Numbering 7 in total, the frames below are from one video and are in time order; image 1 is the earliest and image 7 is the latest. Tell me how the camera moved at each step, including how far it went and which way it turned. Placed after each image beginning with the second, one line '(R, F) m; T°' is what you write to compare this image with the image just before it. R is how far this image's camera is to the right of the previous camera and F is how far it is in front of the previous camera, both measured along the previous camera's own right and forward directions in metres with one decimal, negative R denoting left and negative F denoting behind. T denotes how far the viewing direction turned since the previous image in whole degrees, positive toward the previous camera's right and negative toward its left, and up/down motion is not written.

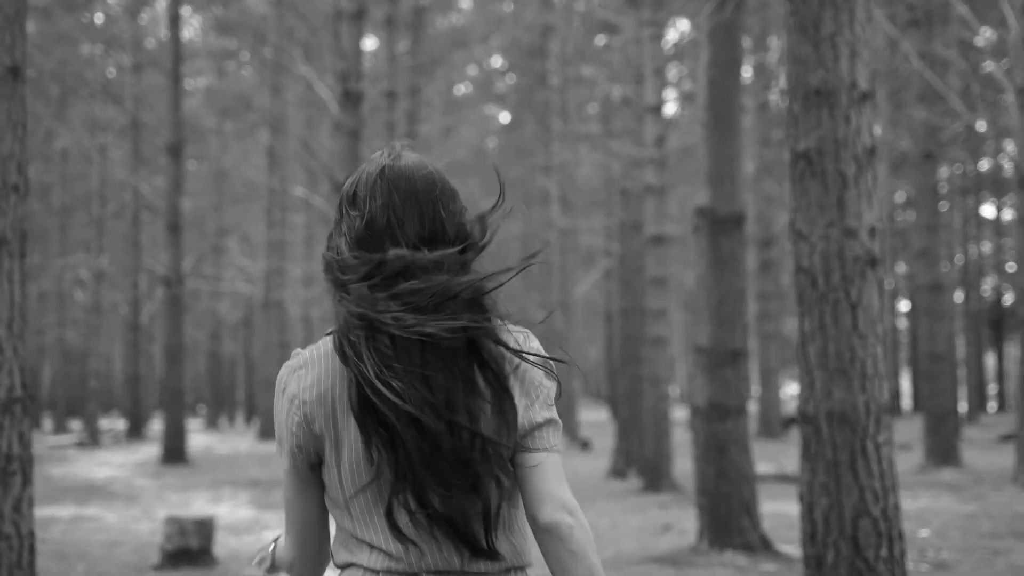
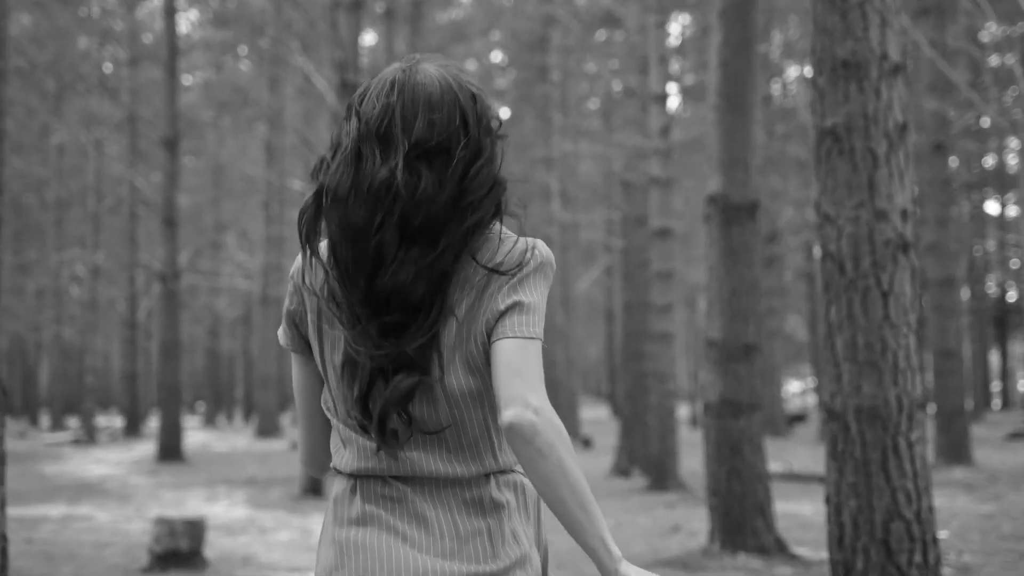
(0.0, +0.3) m; 0°
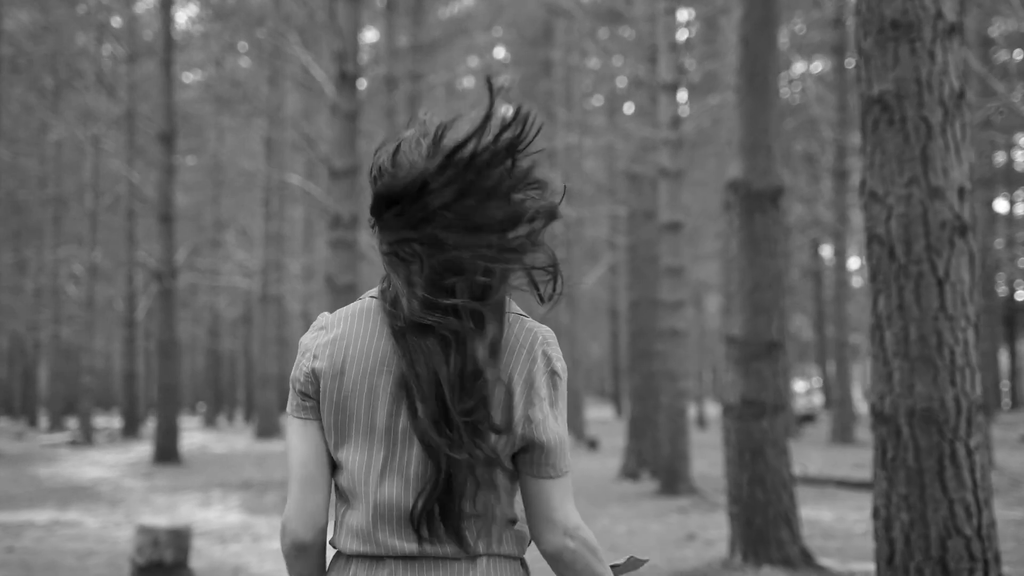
(0.0, +0.5) m; 0°
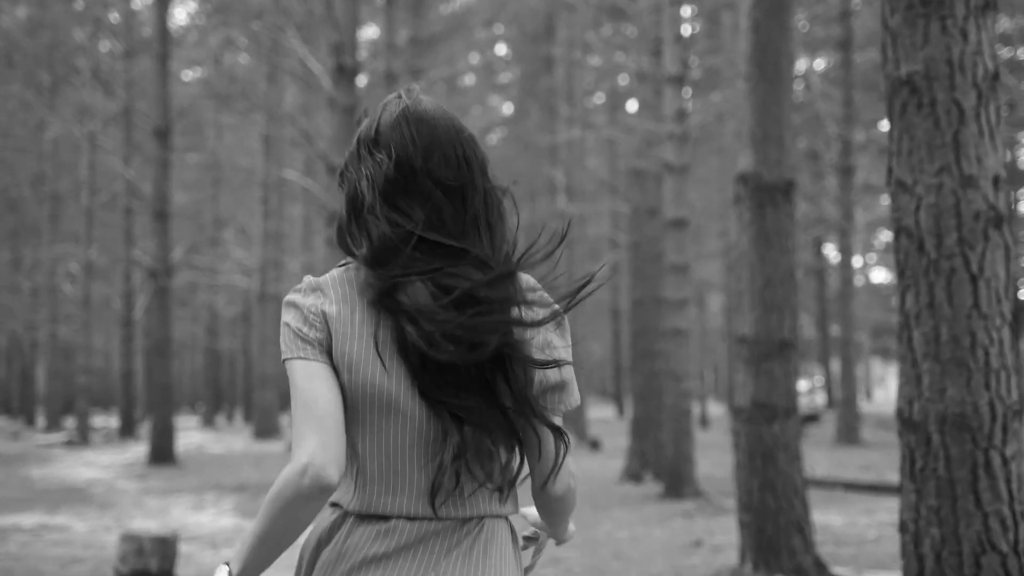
(0.0, +0.3) m; 0°
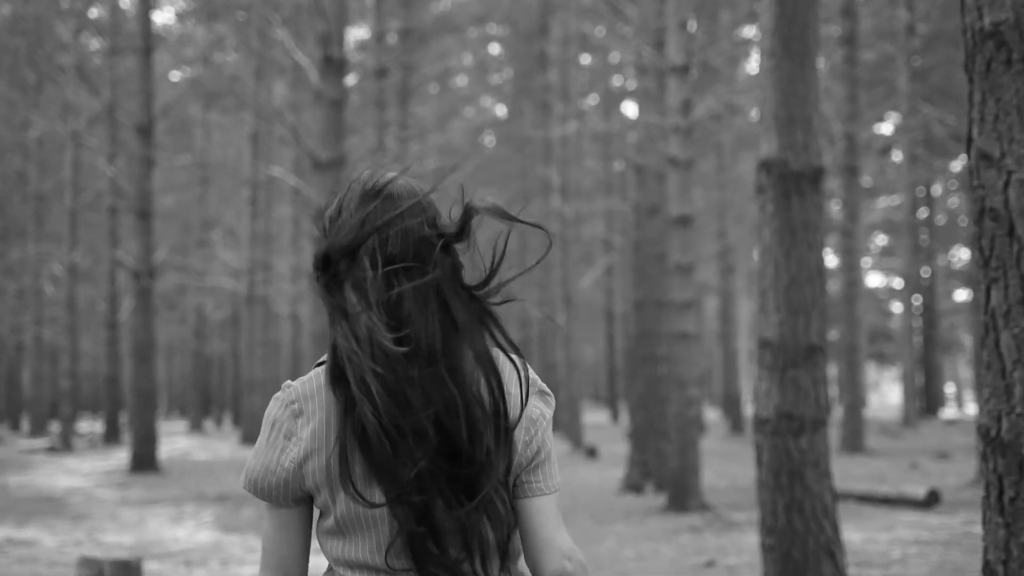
(0.0, +0.6) m; 0°
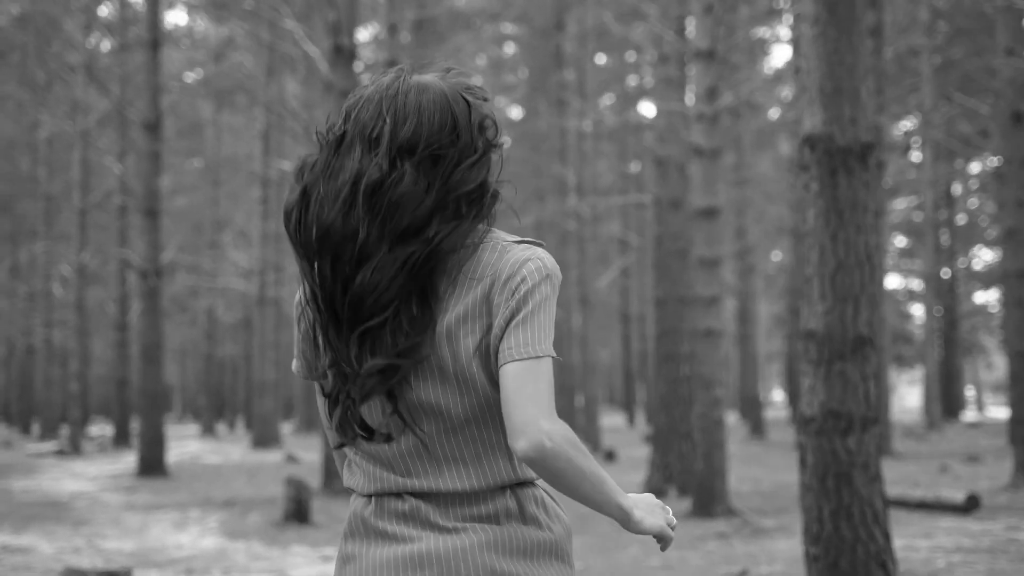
(0.0, +0.5) m; -1°
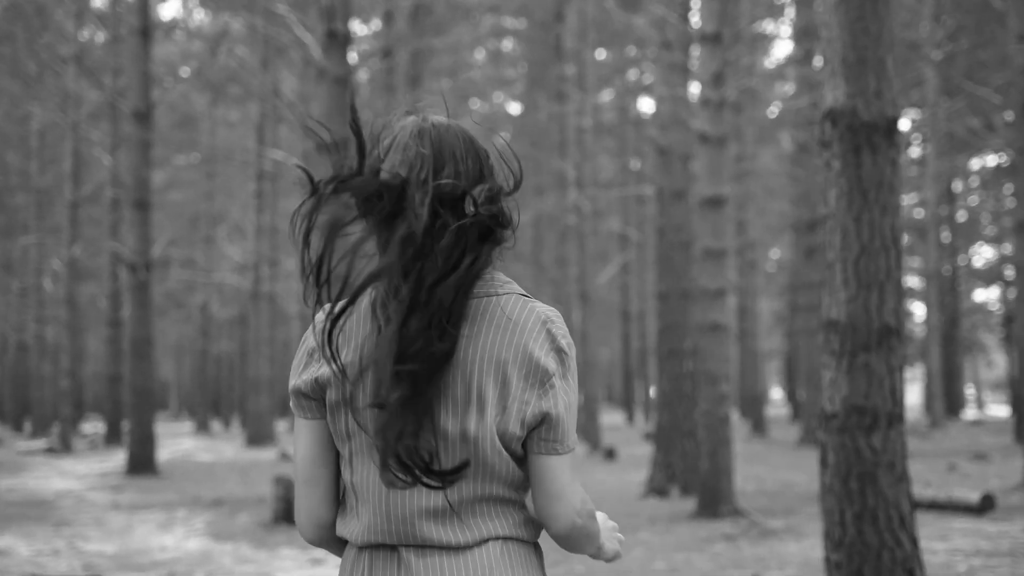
(0.0, +0.4) m; 0°
